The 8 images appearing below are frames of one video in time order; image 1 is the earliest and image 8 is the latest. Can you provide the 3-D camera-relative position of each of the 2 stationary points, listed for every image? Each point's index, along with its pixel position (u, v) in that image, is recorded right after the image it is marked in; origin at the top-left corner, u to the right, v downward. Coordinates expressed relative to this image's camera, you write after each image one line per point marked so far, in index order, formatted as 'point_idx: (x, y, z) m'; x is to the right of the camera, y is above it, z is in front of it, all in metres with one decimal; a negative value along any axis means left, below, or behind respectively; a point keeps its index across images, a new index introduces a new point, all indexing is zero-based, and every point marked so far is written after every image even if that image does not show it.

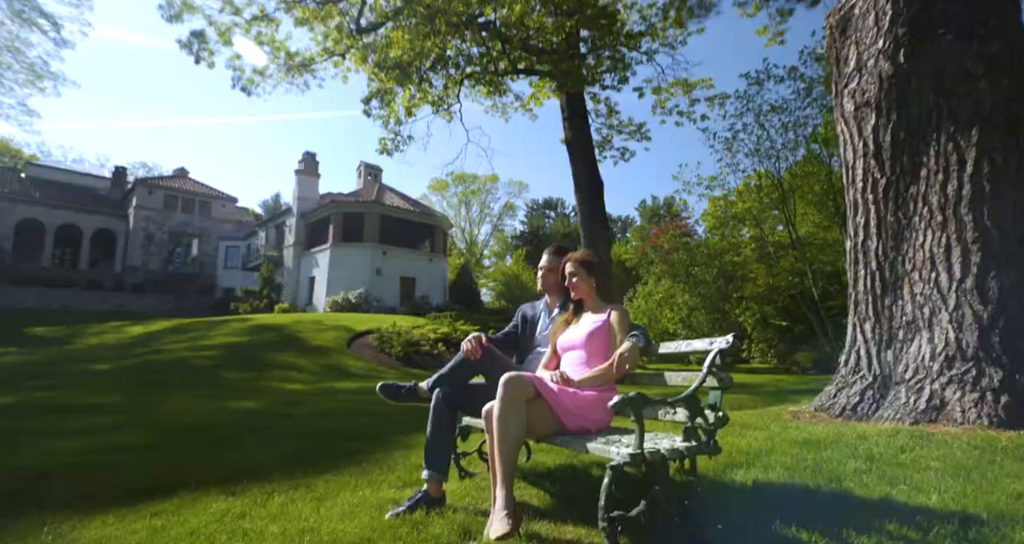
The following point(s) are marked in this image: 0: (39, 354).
0: (-13.8, -2.5, +16.0) m
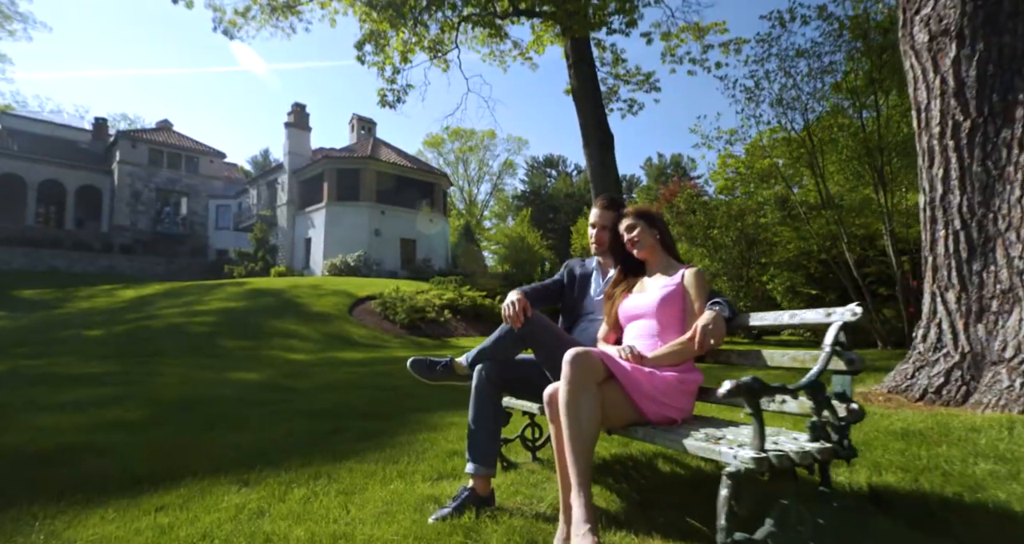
0: (-13.7, -1.3, +15.7) m
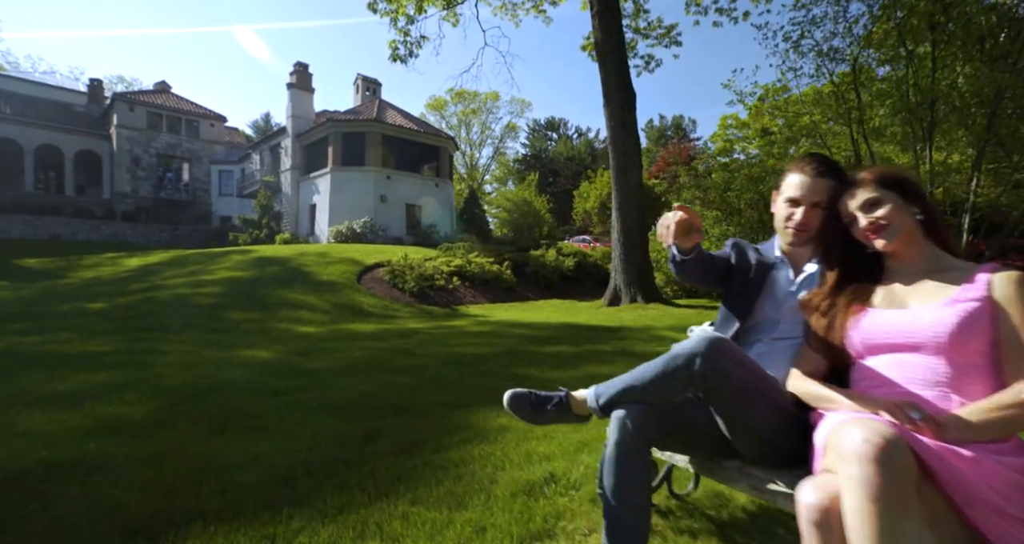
0: (-13.3, -0.5, +15.3) m
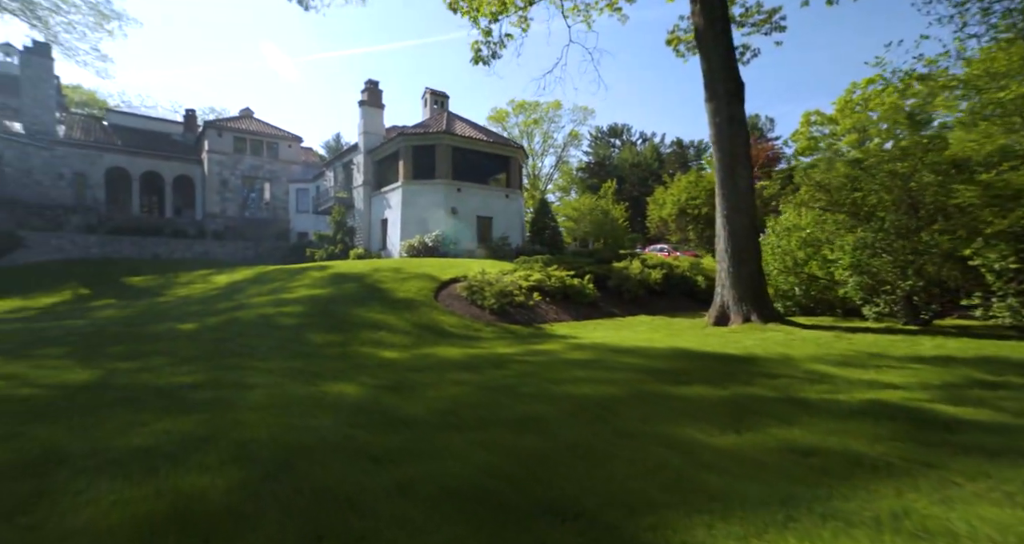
0: (-11.0, -1.1, +15.7) m
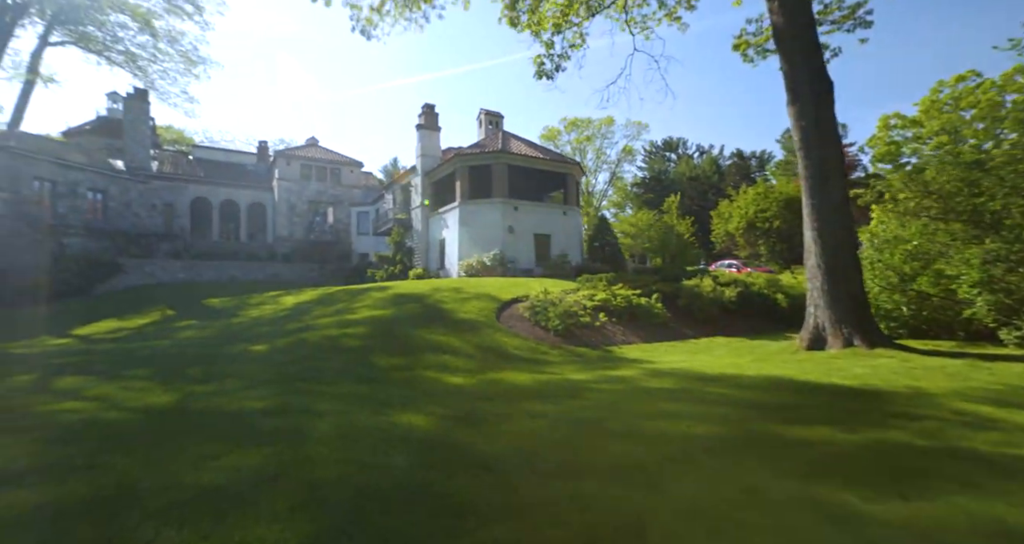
0: (-9.1, -1.8, +16.2) m
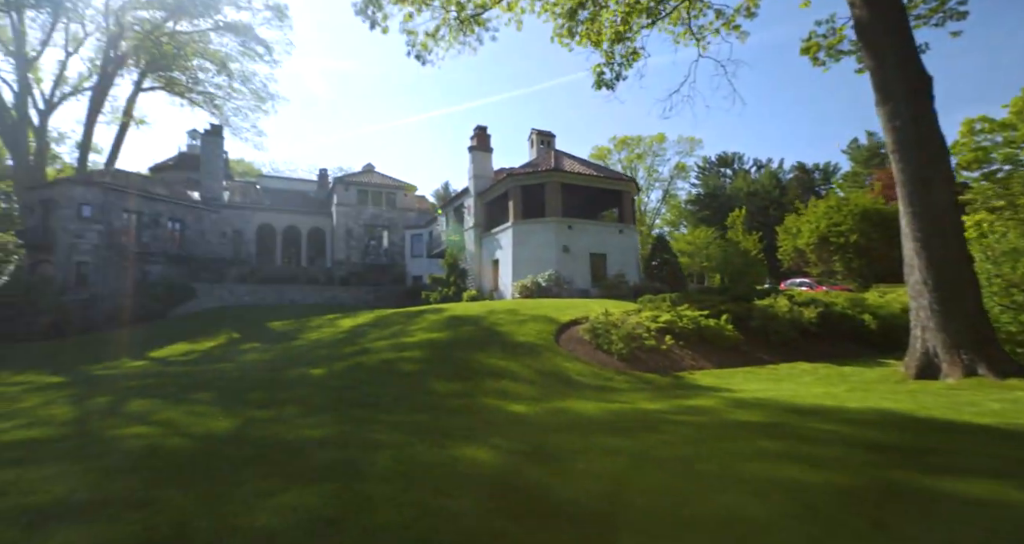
0: (-7.3, -2.5, +16.3) m
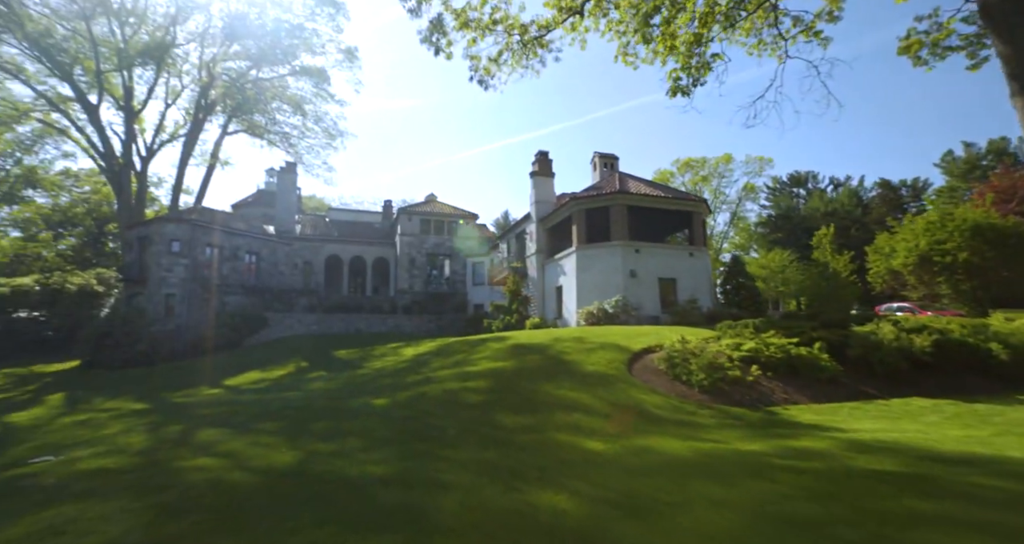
0: (-5.3, -3.3, +16.1) m
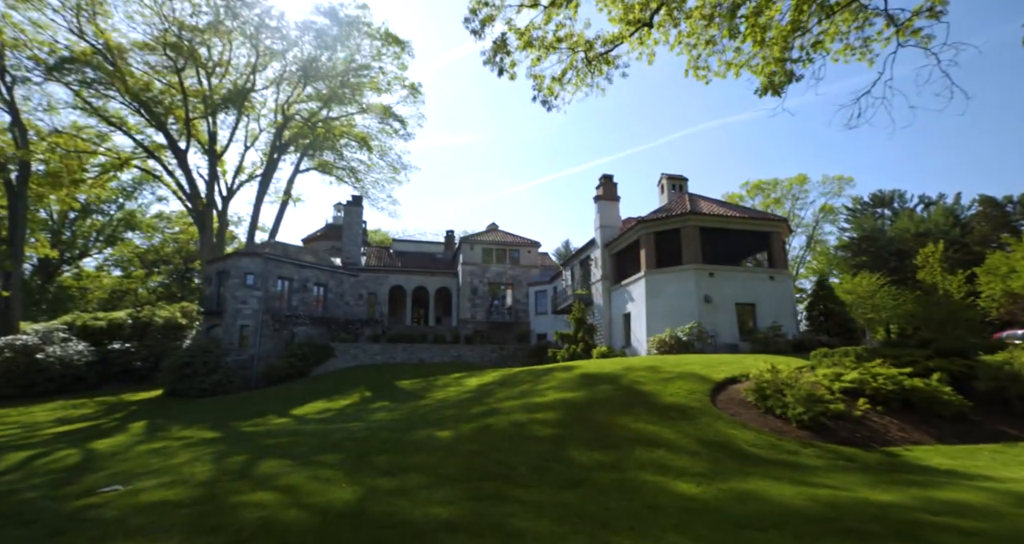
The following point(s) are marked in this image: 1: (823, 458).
0: (-3.4, -4.0, +15.5) m
1: (+5.8, -3.5, +10.2) m
